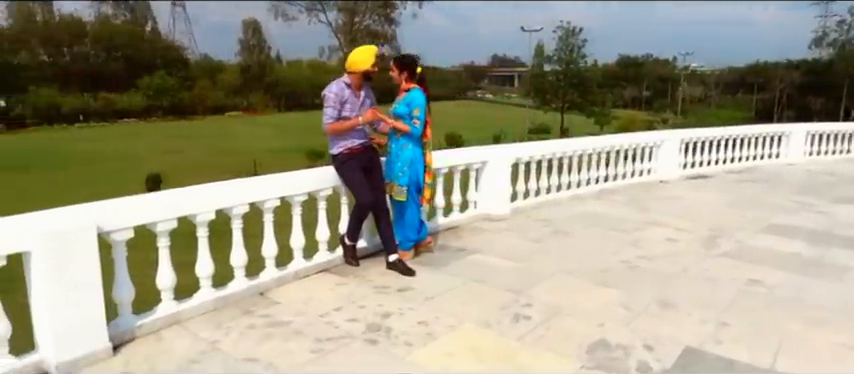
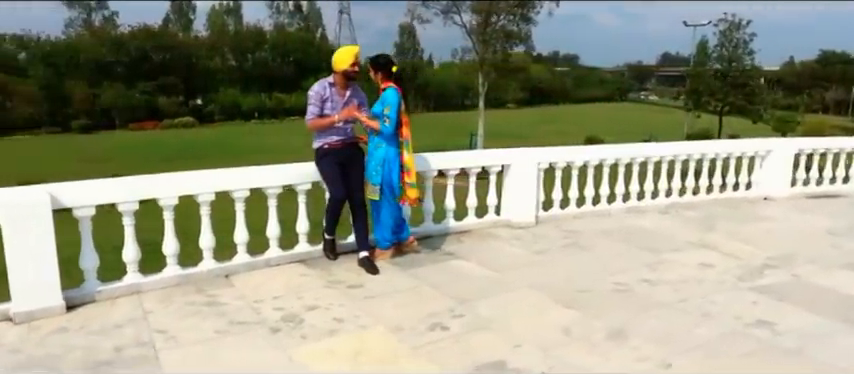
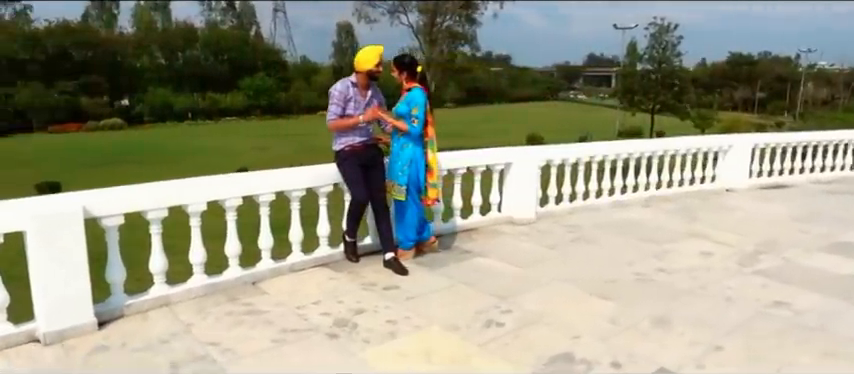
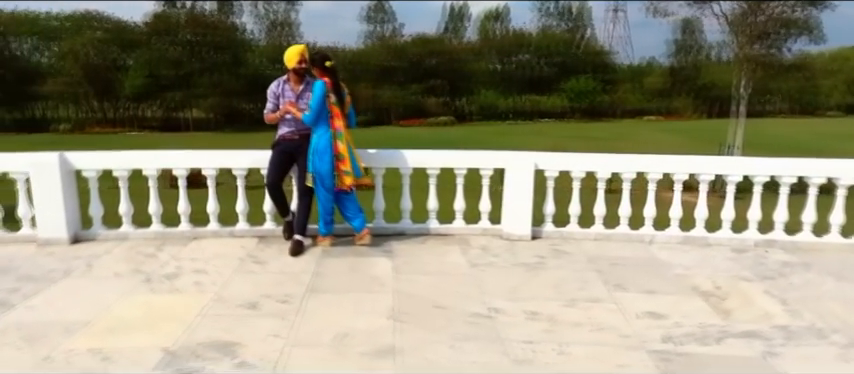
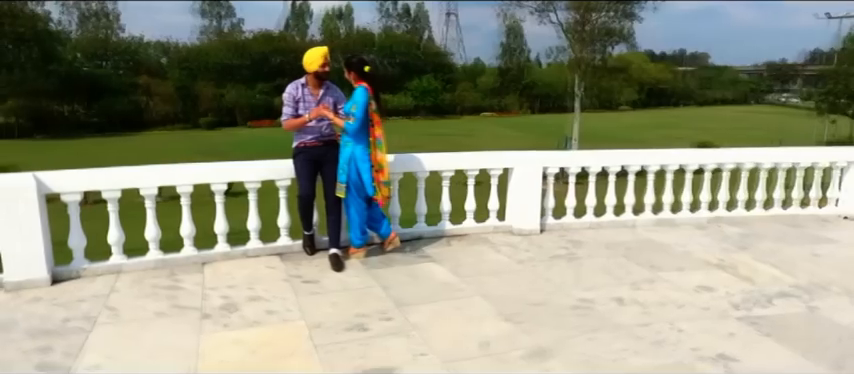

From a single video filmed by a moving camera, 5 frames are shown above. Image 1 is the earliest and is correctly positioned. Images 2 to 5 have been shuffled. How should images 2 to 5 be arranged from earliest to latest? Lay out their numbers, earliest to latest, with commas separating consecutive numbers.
3, 2, 5, 4
